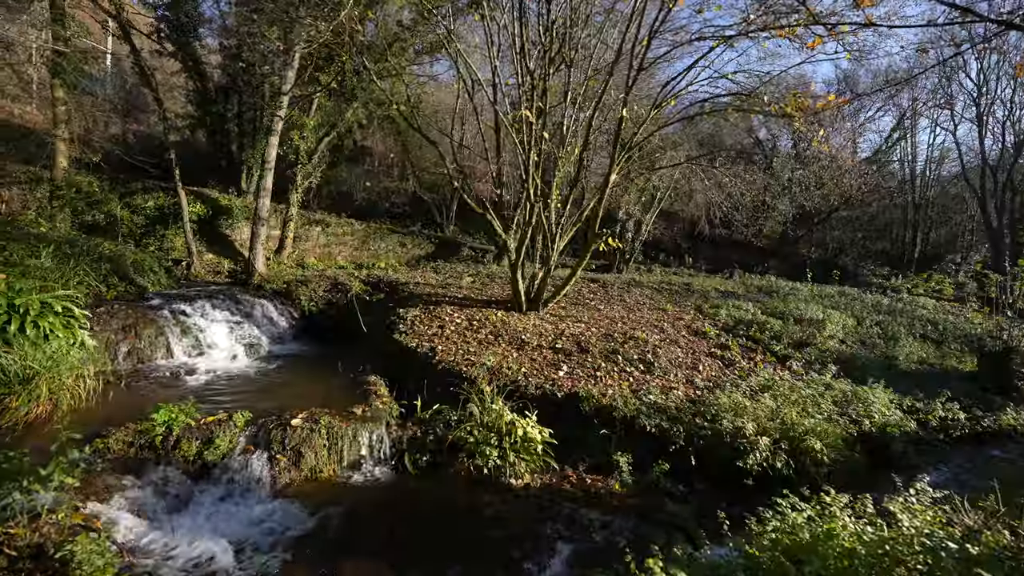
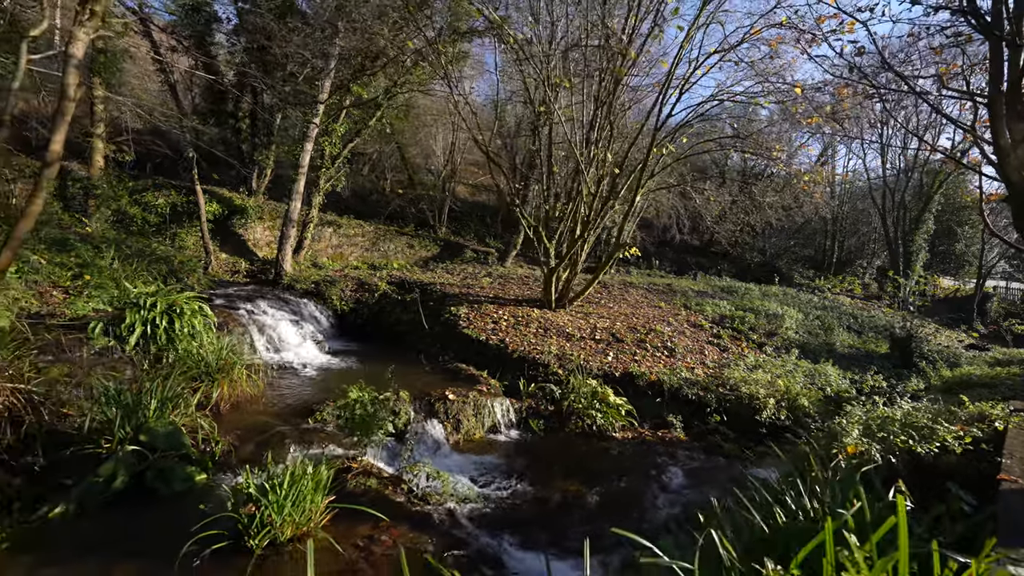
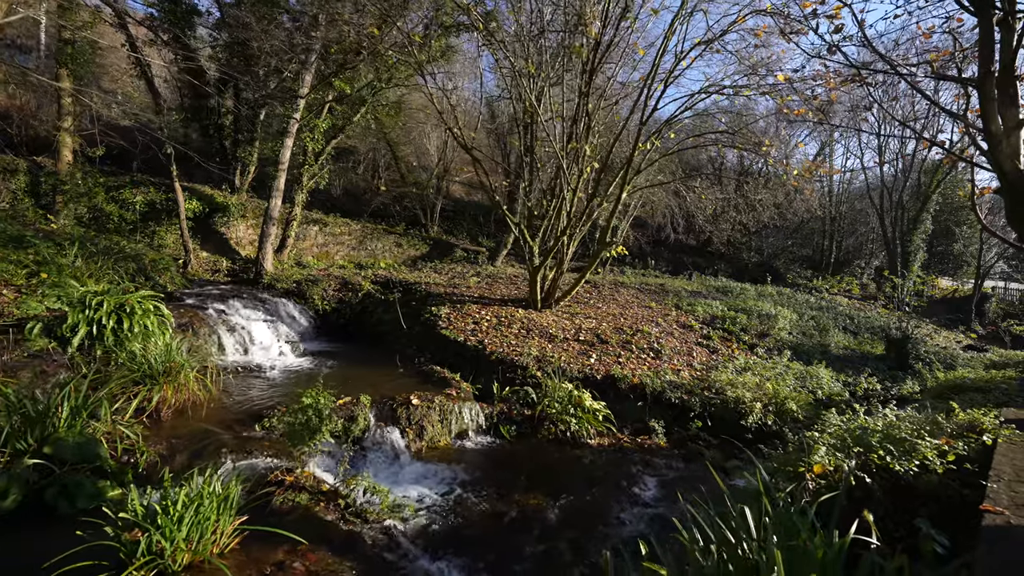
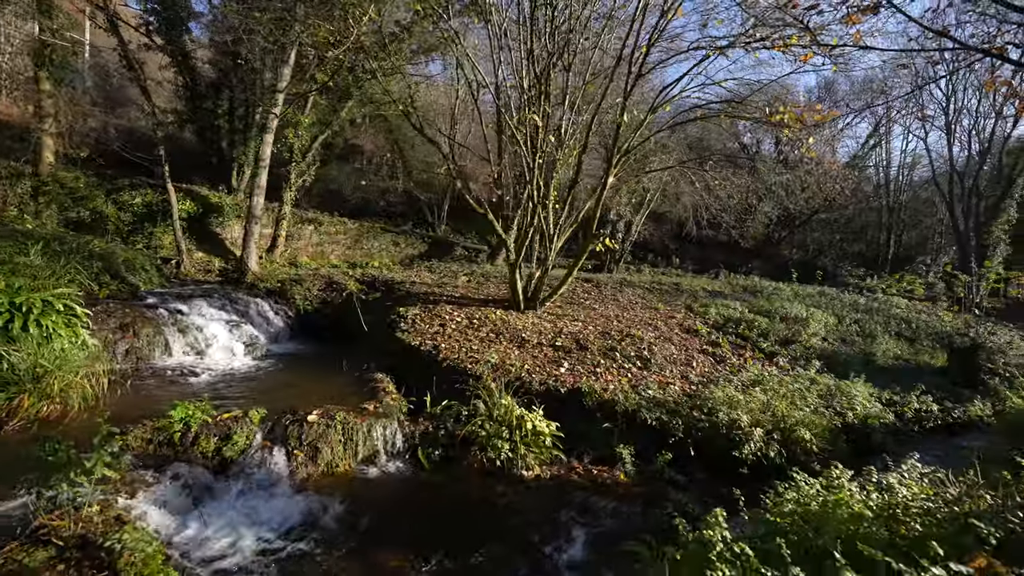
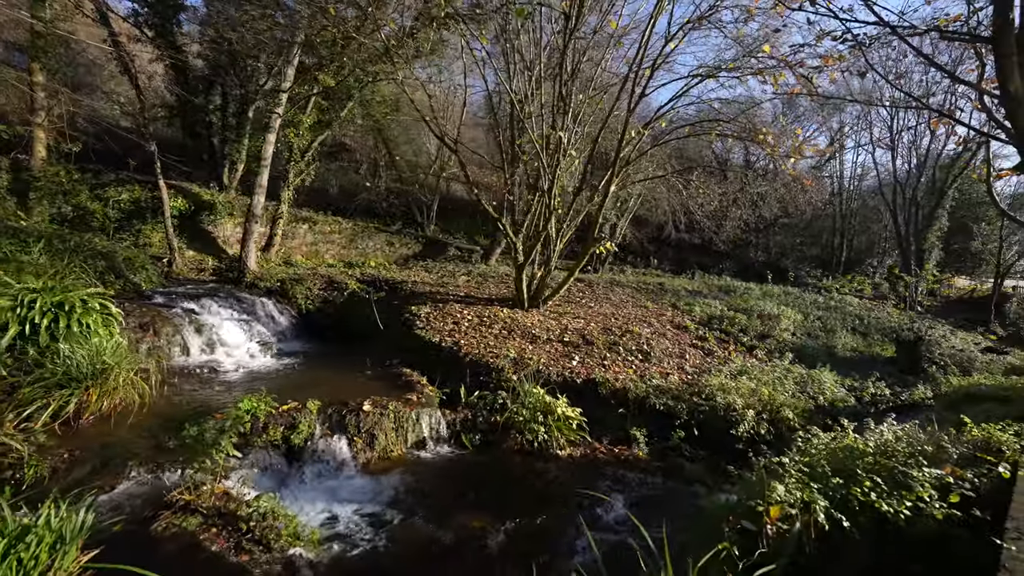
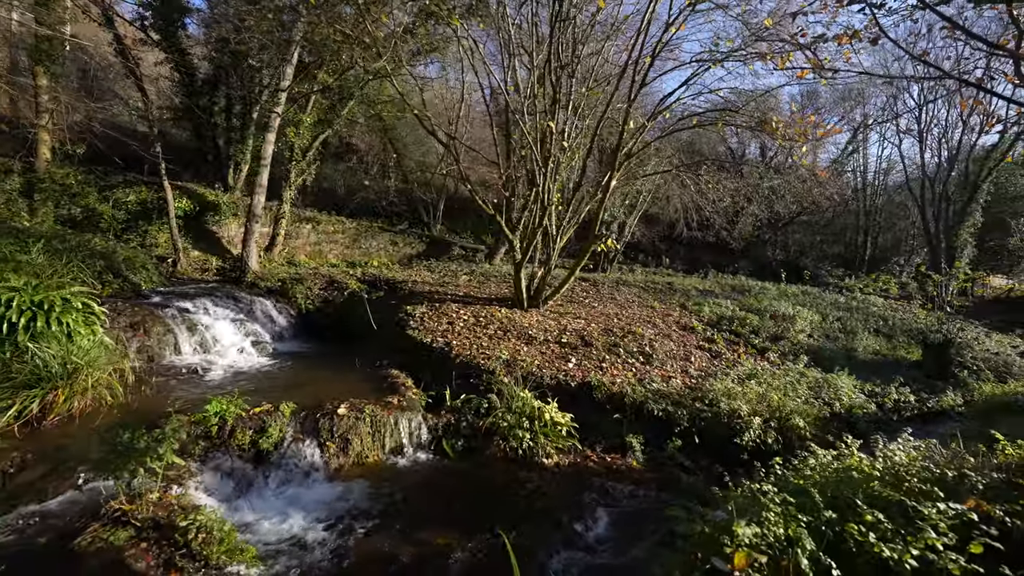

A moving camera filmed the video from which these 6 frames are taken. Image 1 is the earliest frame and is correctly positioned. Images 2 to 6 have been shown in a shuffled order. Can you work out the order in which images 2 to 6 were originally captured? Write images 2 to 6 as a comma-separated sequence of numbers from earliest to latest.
4, 6, 5, 3, 2
